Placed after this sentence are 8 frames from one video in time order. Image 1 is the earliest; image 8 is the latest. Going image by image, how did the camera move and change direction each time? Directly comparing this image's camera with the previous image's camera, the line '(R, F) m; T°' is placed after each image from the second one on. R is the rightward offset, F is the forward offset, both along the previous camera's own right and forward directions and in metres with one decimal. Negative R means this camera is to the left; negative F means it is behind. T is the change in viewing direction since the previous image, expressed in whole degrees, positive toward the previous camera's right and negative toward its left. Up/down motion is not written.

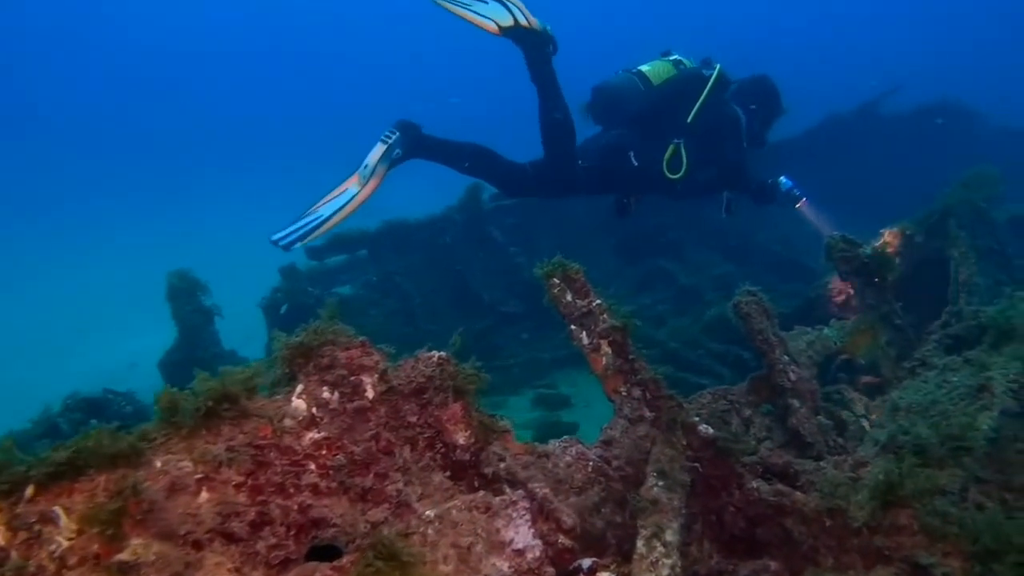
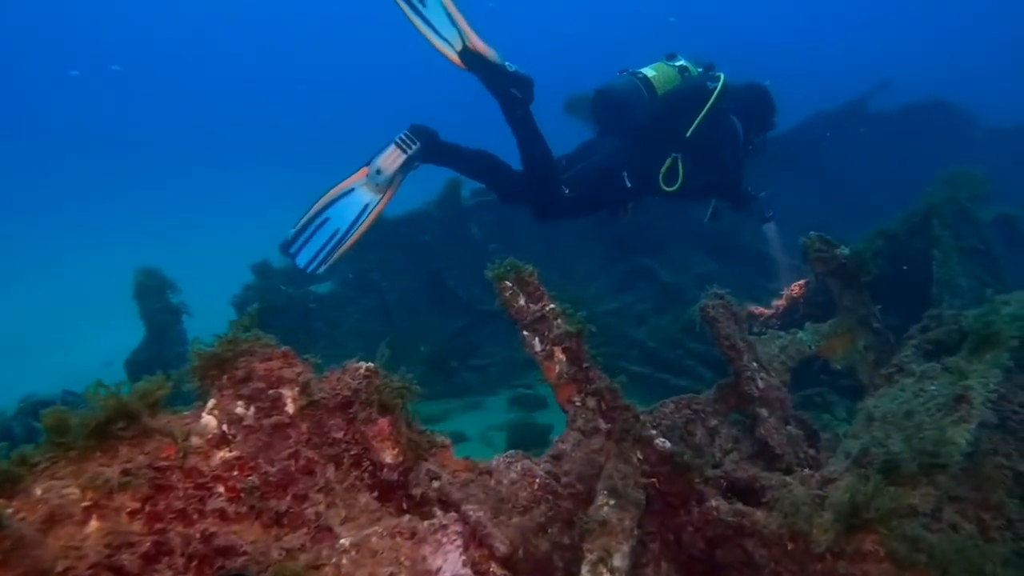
(+0.3, +0.3) m; 0°
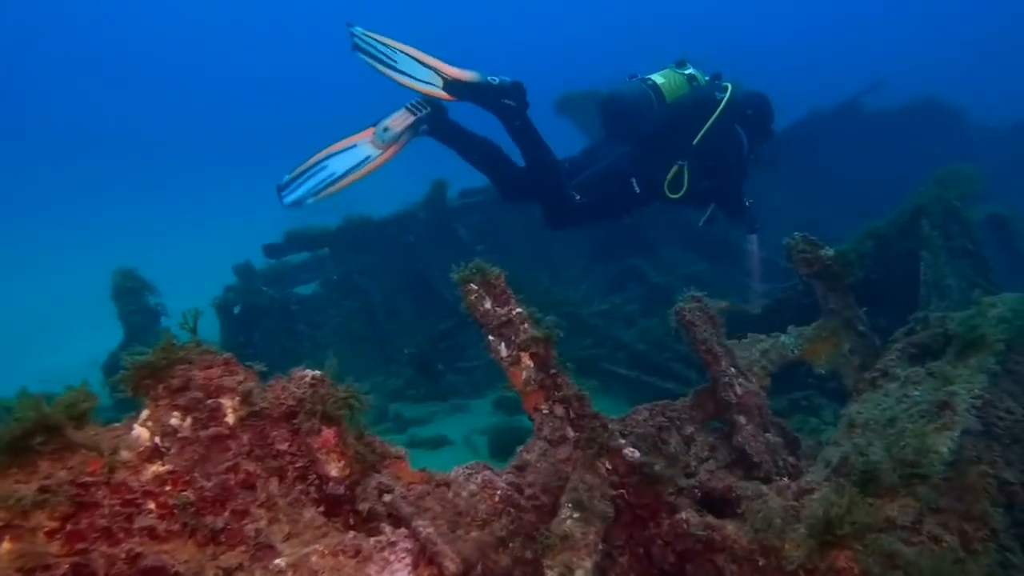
(+0.2, +0.2) m; 0°
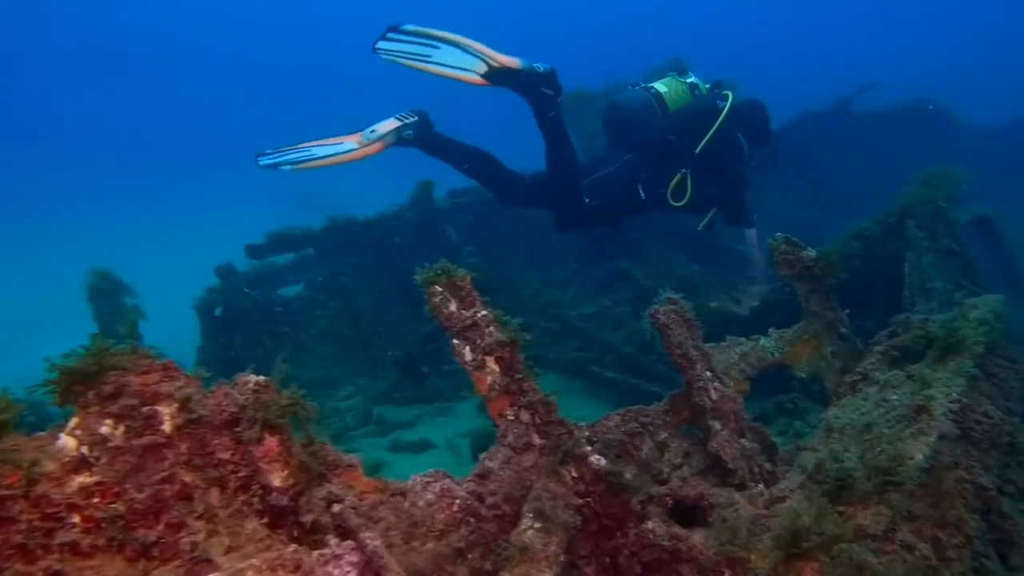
(+0.2, +0.1) m; 0°
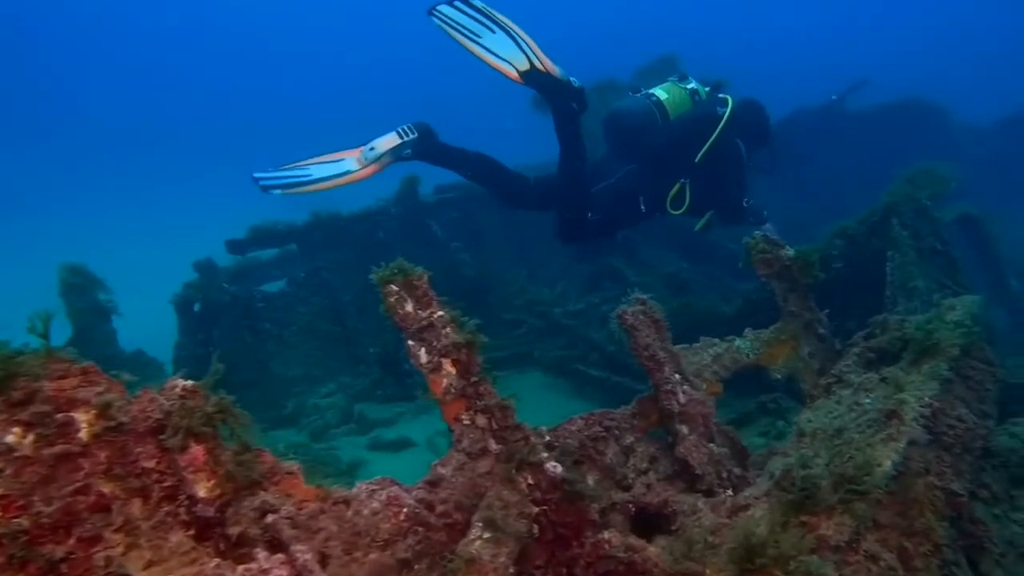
(+0.2, +0.1) m; 0°
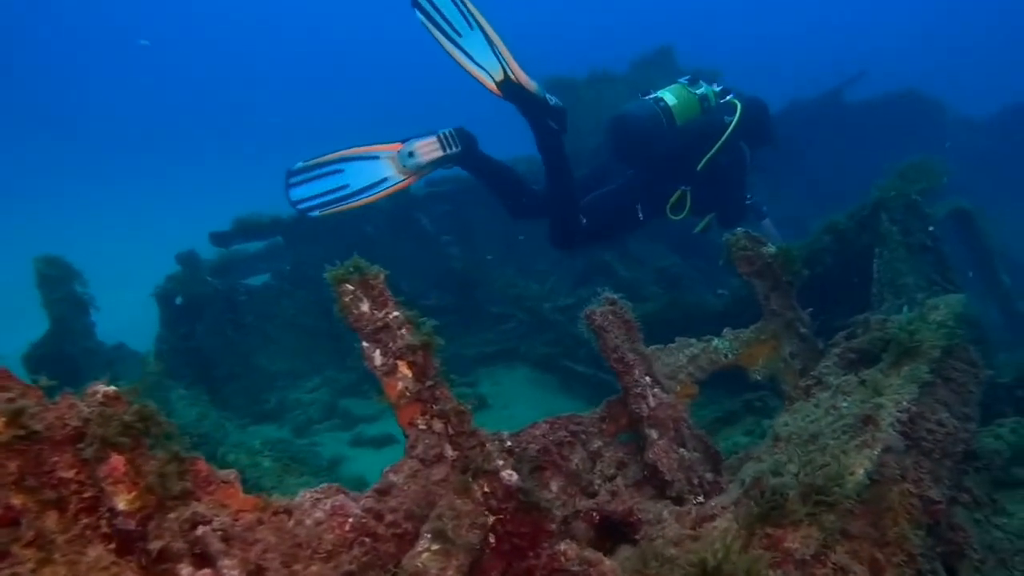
(+0.2, +0.2) m; 0°
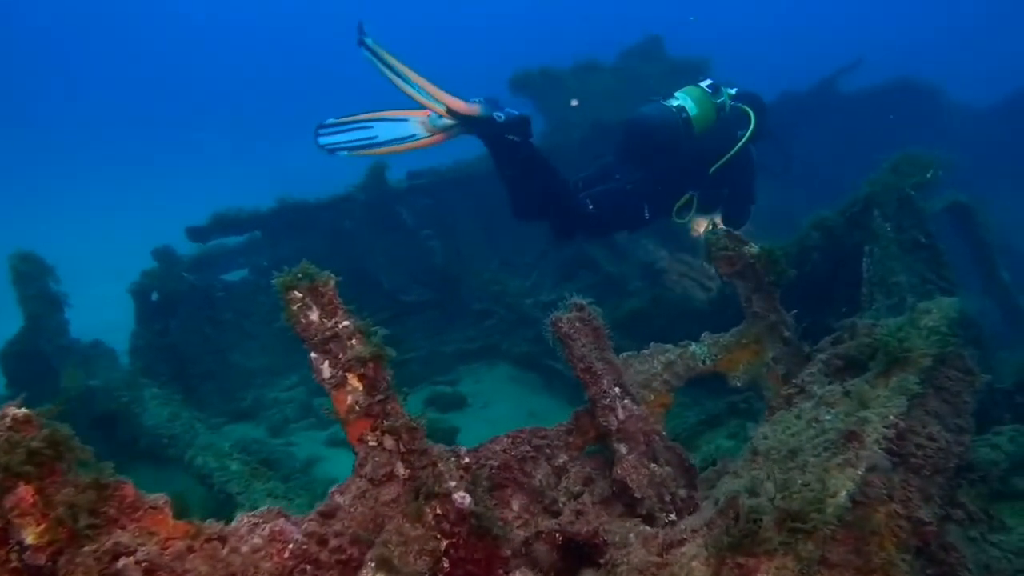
(+0.2, +0.2) m; 0°
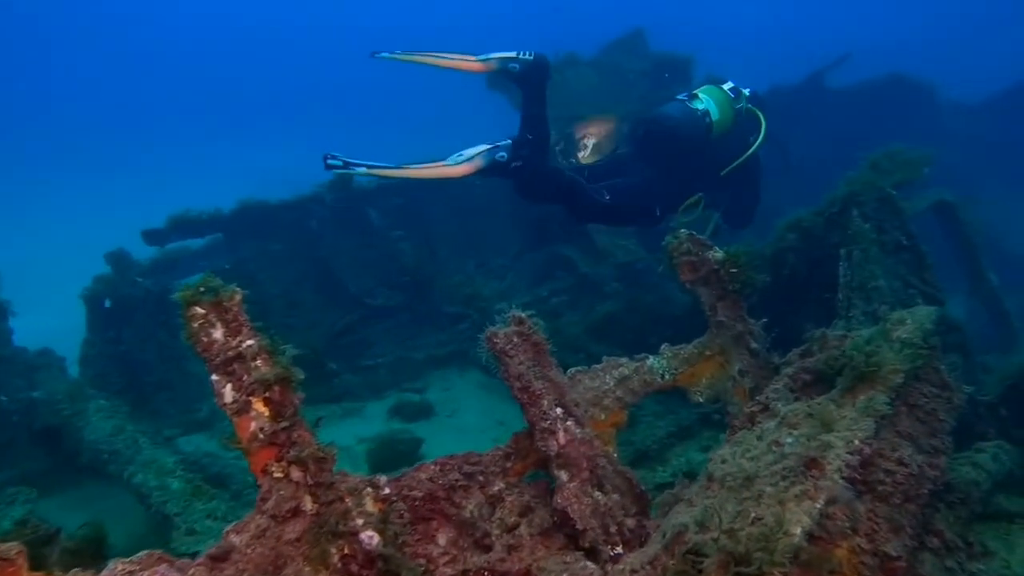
(+0.3, +0.3) m; 0°
